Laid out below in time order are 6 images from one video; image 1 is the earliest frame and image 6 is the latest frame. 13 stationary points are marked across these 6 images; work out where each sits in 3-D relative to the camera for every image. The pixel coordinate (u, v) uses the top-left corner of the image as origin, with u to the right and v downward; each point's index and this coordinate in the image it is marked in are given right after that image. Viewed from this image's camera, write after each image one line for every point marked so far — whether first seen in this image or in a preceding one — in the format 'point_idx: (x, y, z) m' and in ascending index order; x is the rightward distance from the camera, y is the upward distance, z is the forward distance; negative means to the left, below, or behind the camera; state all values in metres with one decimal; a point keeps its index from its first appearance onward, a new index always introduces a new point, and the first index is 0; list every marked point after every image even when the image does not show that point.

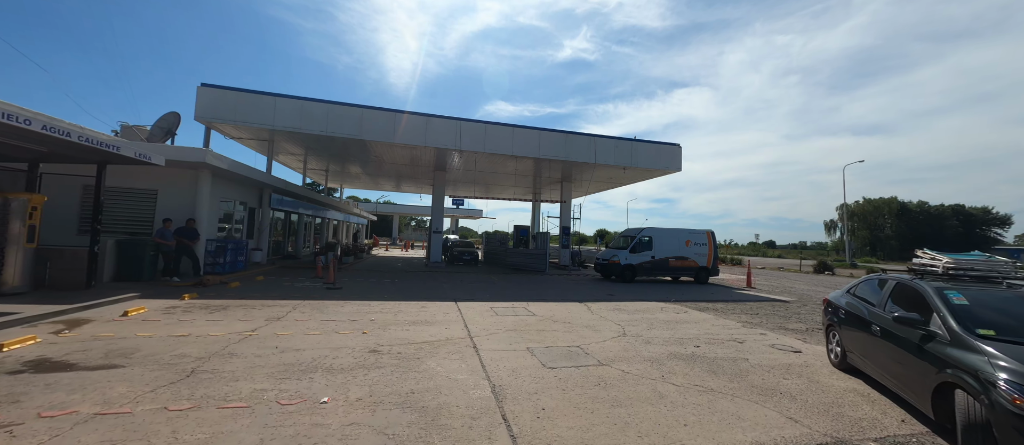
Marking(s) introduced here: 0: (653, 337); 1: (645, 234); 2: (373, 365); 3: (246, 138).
0: (+2.8, -2.2, +6.6) m
1: (+6.6, -0.5, +16.5) m
2: (-1.9, -1.9, +4.6) m
3: (-13.7, +4.4, +17.4) m
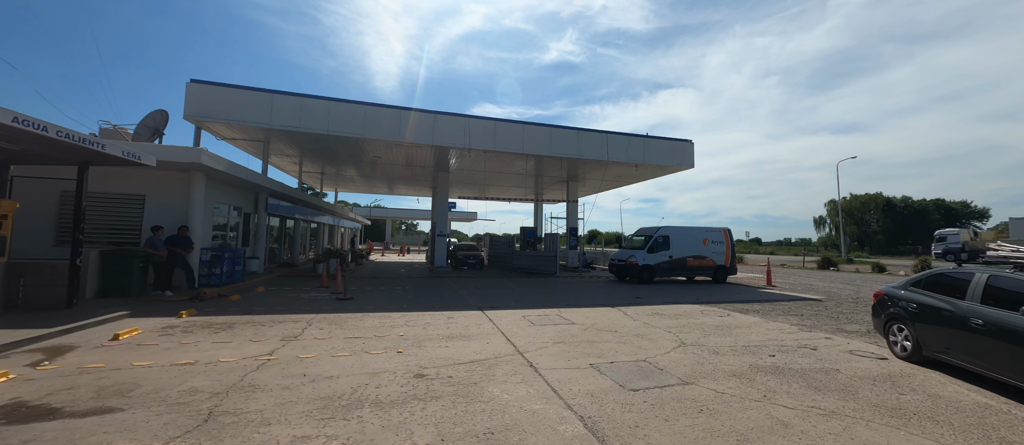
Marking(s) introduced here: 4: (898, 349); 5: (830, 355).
0: (+3.6, -2.2, +6.0) m
1: (+7.2, -0.5, +16.0) m
2: (-0.9, -2.0, +3.8) m
3: (-13.3, +4.1, +16.3) m
4: (+6.6, -2.2, +5.8) m
5: (+5.3, -2.2, +5.6) m
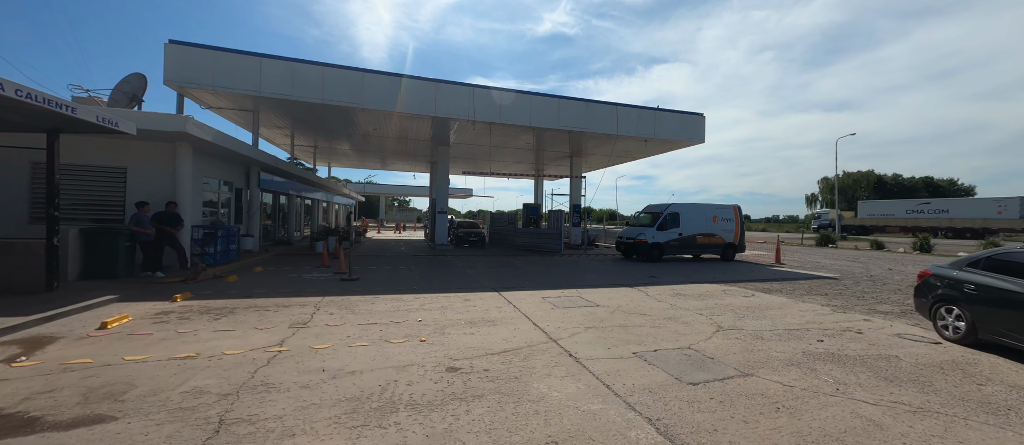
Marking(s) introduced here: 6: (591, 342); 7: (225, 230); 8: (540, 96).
0: (+4.1, -1.8, +5.6) m
1: (+7.4, +0.6, +15.6) m
2: (-0.4, -1.7, +3.4) m
3: (-13.0, +5.2, +15.2) m
4: (+7.1, -1.8, +5.5) m
5: (+5.7, -1.8, +5.3) m
6: (+1.2, -1.8, +5.0) m
7: (-9.7, -0.2, +11.3) m
8: (+1.4, +6.1, +16.2) m
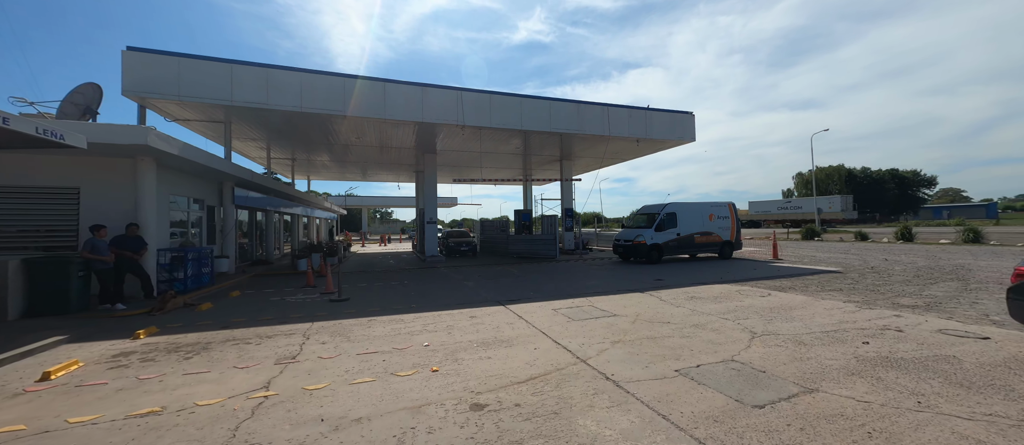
0: (+4.4, -1.7, +5.2) m
1: (+7.2, +0.6, +15.4) m
2: (0.0, -1.8, +2.8) m
3: (-13.4, +4.3, +14.2) m
4: (+7.4, -1.6, +5.2) m
5: (+6.0, -1.7, +4.9) m
6: (+1.5, -1.8, +4.4) m
7: (-9.7, -0.9, +10.3) m
8: (+0.8, +5.8, +15.8) m
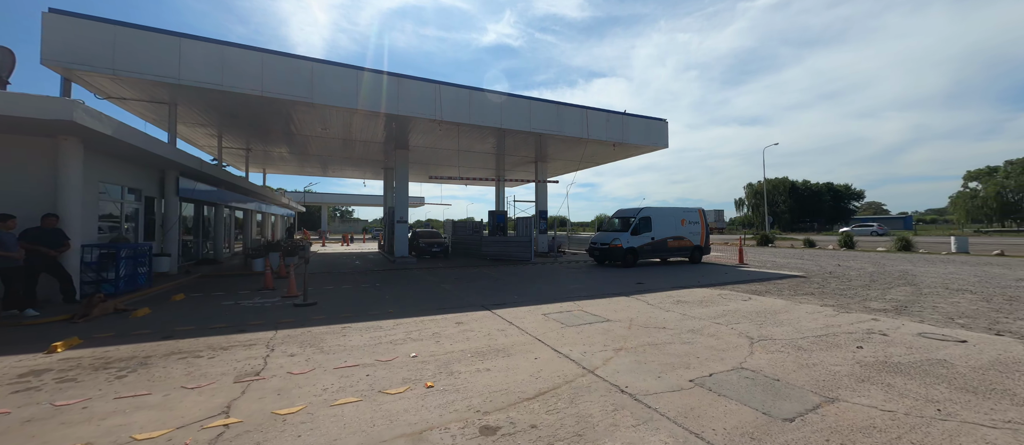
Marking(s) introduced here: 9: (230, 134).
0: (+4.3, -1.8, +5.2) m
1: (+6.2, +0.4, +15.7) m
2: (+0.2, -1.8, +2.4) m
3: (-14.1, +4.5, +12.5) m
4: (+7.3, -1.7, +5.5) m
5: (+6.0, -1.8, +5.1) m
6: (+1.5, -1.8, +4.2) m
7: (-10.2, -0.7, +9.0) m
8: (-0.1, +5.8, +15.5) m
9: (-14.8, +4.7, +17.6) m
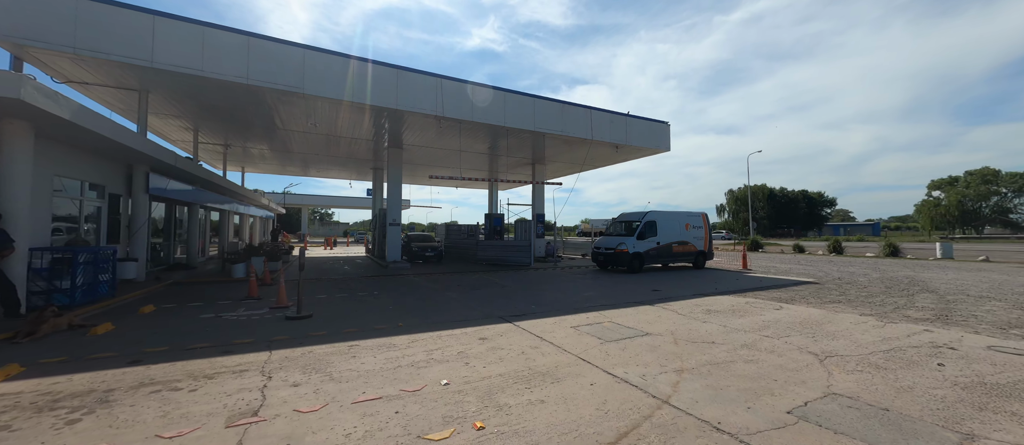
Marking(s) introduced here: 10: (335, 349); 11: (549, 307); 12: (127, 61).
0: (+4.9, -1.9, +4.7) m
1: (+6.2, +0.2, +15.3) m
2: (+0.9, -1.8, +1.7) m
3: (-13.9, +4.5, +11.1) m
4: (+7.9, -1.8, +5.2) m
5: (+6.6, -1.9, +4.7) m
6: (+2.1, -1.9, +3.5) m
7: (-9.8, -0.7, +7.8) m
8: (0.0, +5.6, +14.8) m
9: (-14.7, +4.6, +16.3) m
10: (-2.6, -1.9, +5.0) m
11: (+1.0, -2.1, +8.3) m
12: (-10.9, +4.5, +9.5) m
